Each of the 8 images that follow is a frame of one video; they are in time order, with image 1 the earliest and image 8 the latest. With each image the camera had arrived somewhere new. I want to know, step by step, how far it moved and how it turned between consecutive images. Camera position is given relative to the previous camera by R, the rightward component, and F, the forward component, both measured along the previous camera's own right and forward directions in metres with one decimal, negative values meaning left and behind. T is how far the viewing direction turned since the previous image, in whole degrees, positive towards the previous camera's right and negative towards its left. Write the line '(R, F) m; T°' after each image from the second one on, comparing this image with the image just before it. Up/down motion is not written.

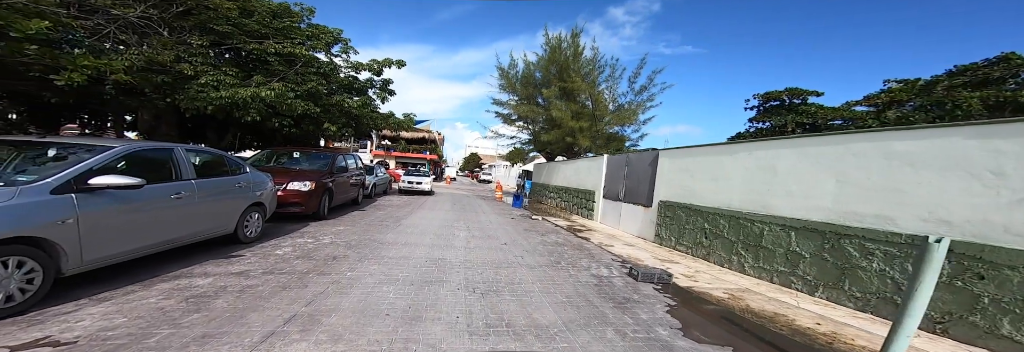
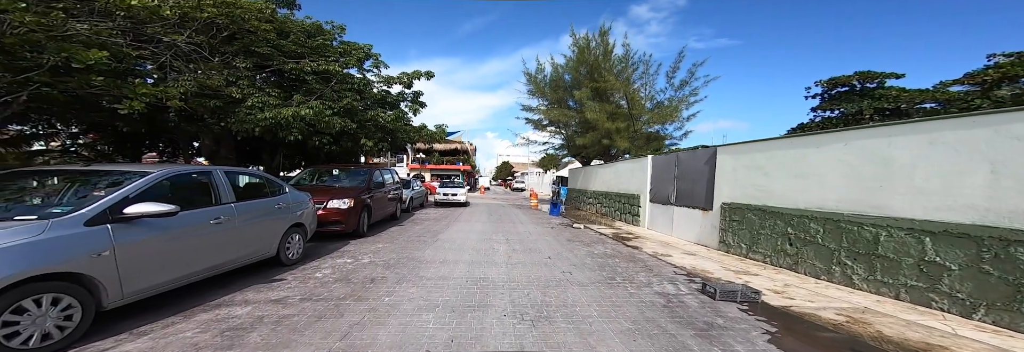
(-0.2, +0.5) m; -5°
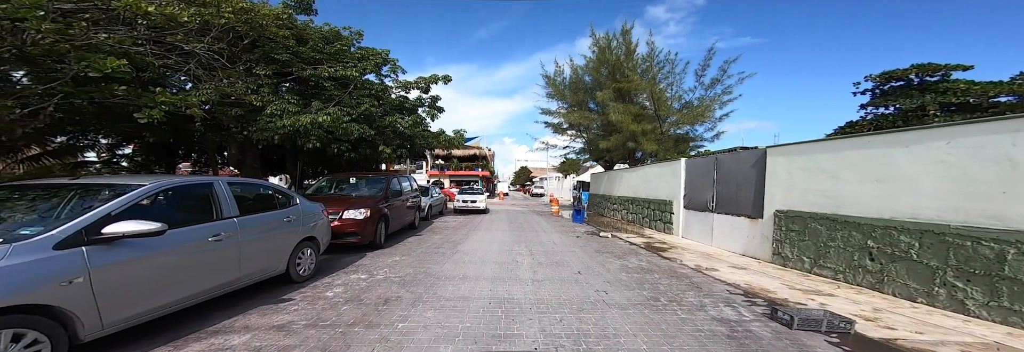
(-0.1, +0.6) m; -3°
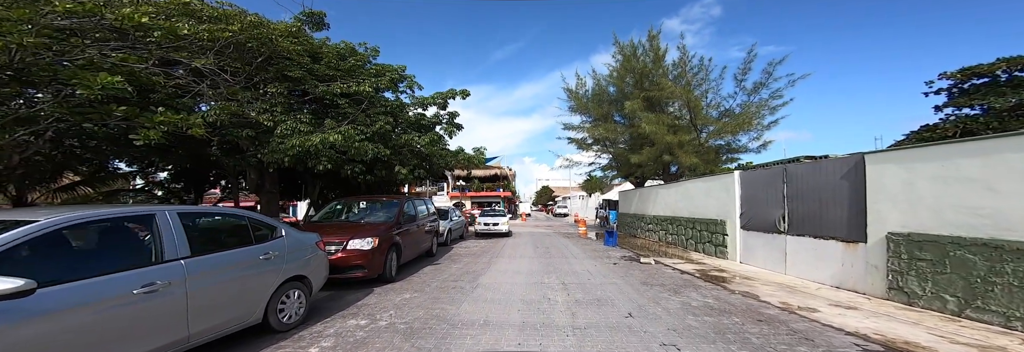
(-0.1, +1.1) m; -3°
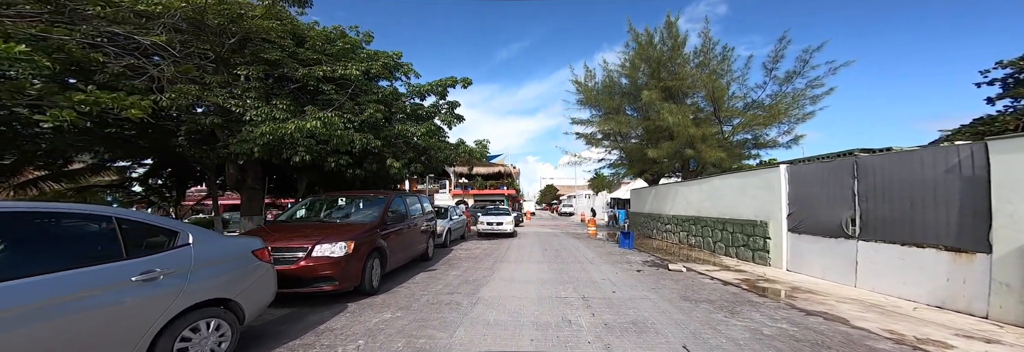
(-0.1, +1.3) m; 0°
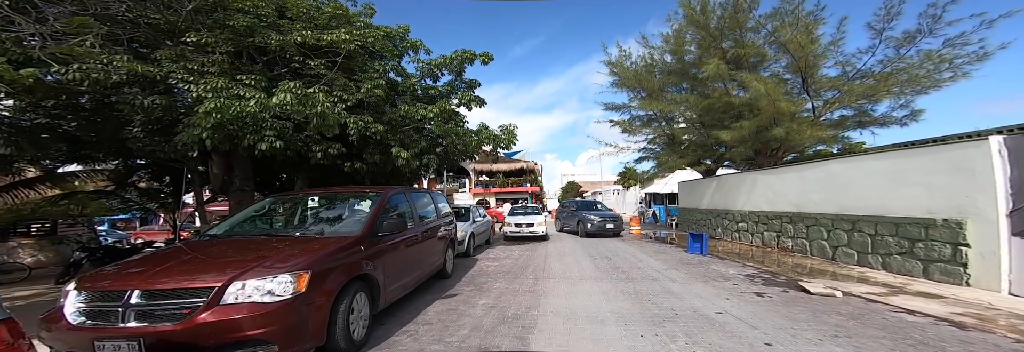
(-0.5, +2.5) m; -3°
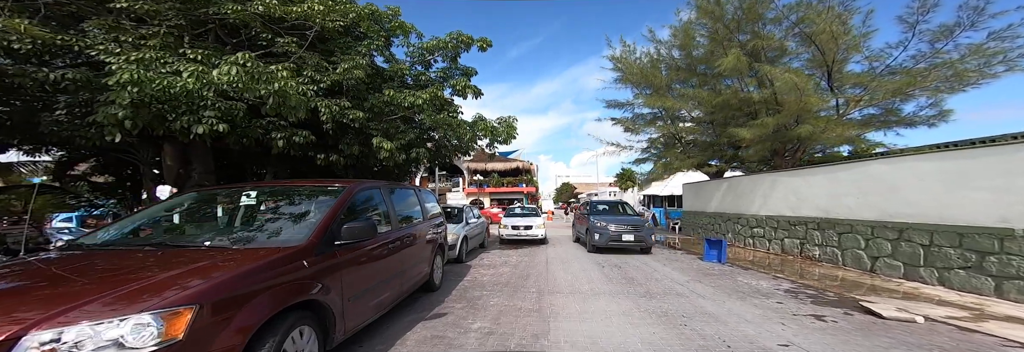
(-0.1, +1.1) m; +1°
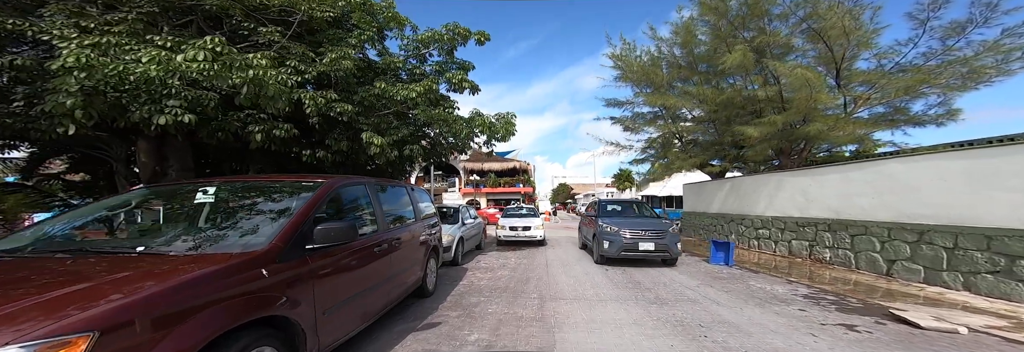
(-0.1, +0.4) m; +1°
